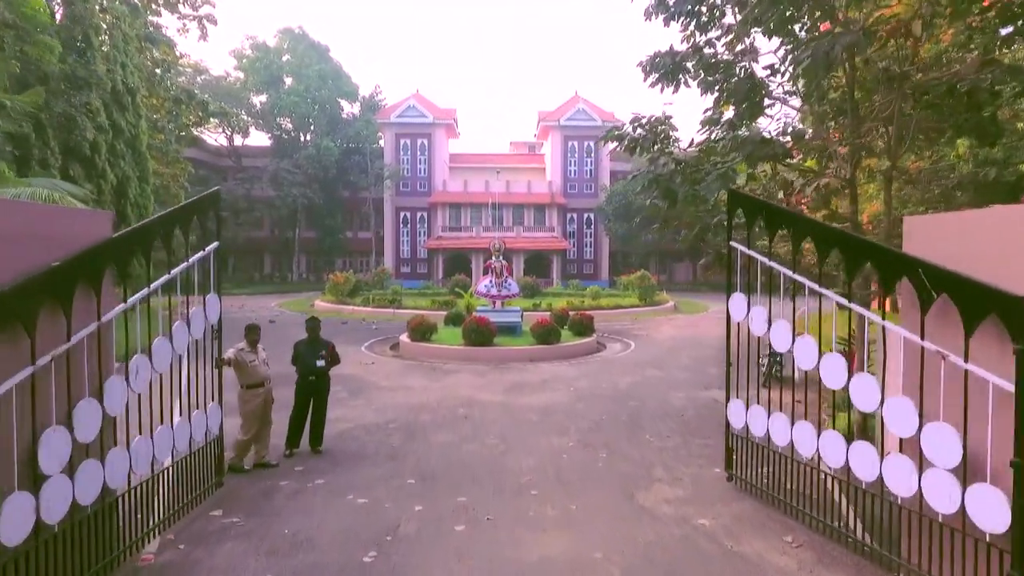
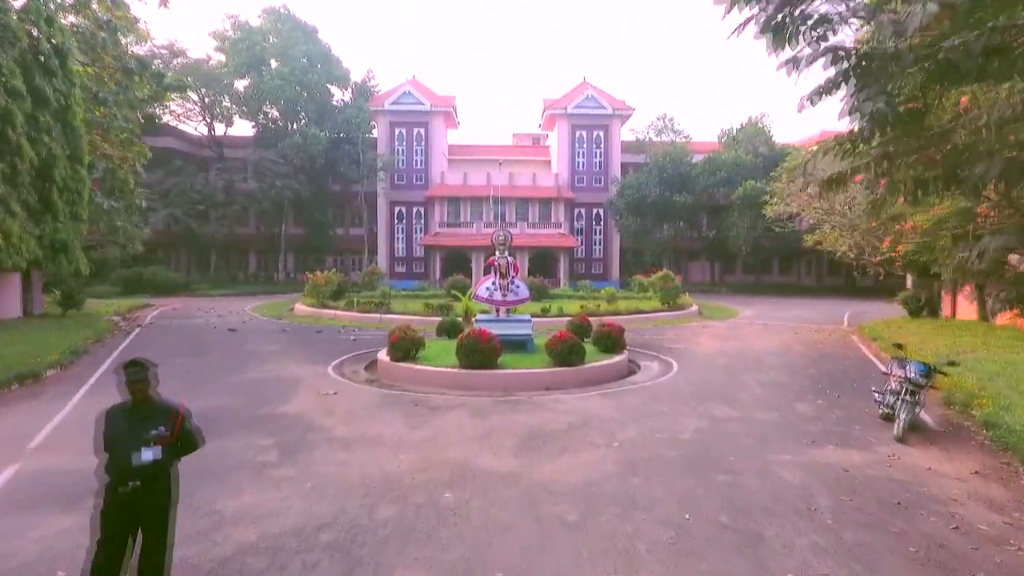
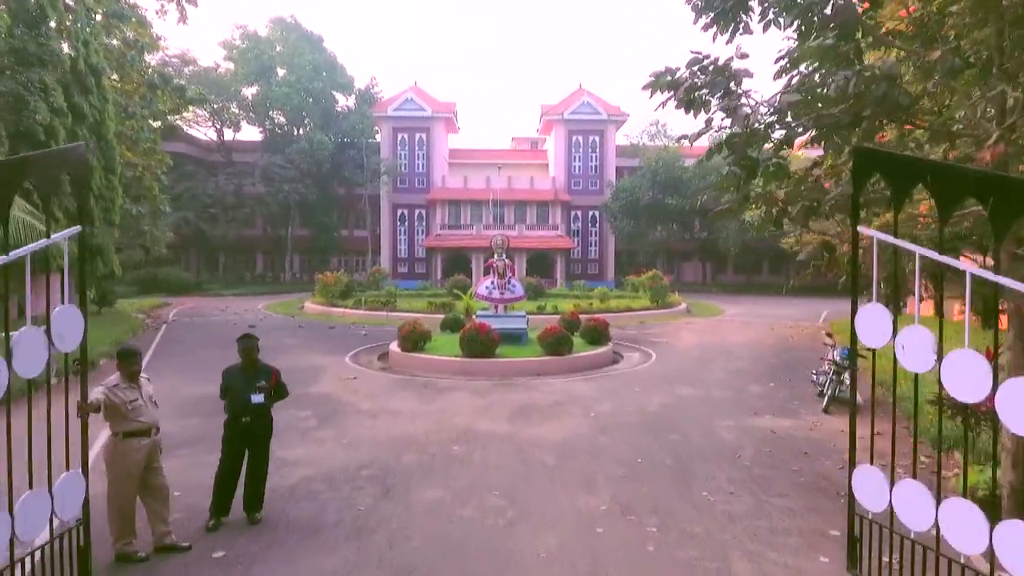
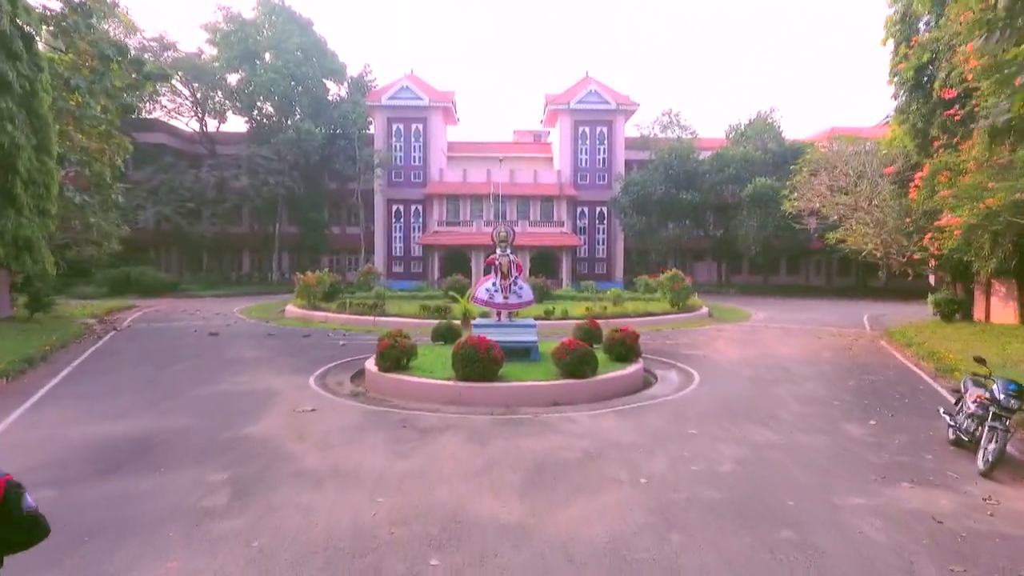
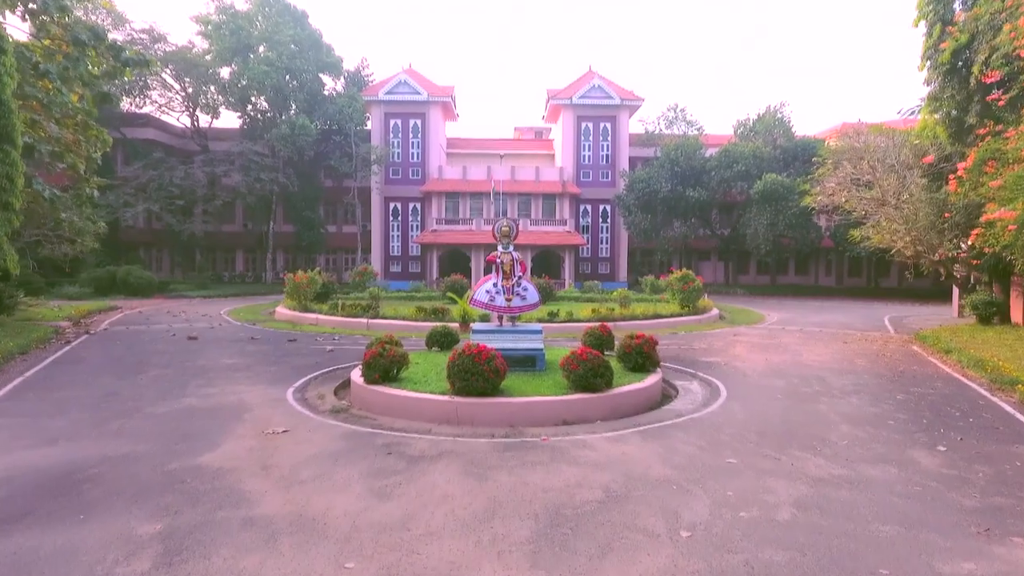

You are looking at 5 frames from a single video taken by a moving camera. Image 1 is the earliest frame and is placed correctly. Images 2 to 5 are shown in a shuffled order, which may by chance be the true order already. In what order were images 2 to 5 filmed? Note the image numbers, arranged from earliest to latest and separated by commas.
3, 2, 4, 5
